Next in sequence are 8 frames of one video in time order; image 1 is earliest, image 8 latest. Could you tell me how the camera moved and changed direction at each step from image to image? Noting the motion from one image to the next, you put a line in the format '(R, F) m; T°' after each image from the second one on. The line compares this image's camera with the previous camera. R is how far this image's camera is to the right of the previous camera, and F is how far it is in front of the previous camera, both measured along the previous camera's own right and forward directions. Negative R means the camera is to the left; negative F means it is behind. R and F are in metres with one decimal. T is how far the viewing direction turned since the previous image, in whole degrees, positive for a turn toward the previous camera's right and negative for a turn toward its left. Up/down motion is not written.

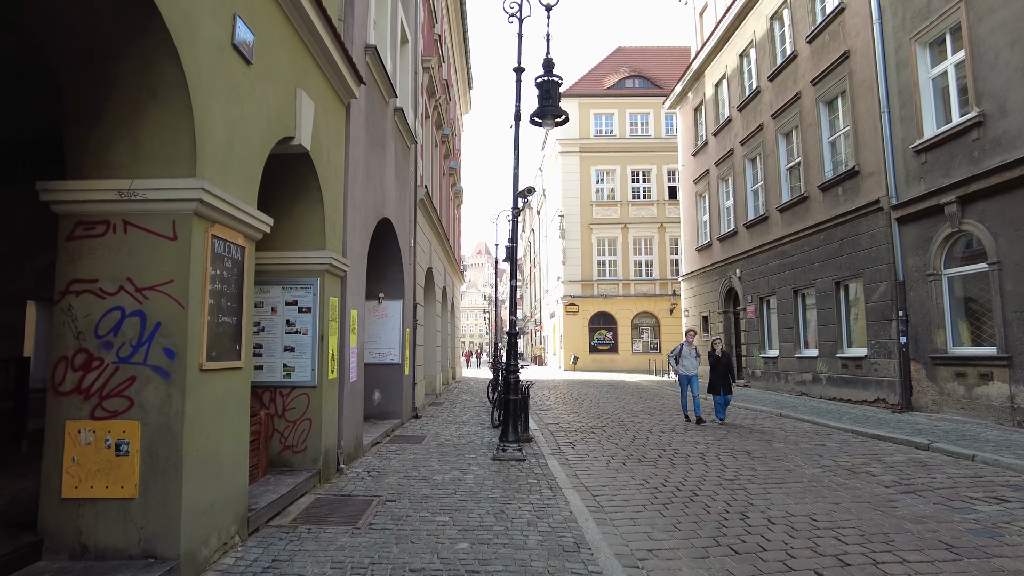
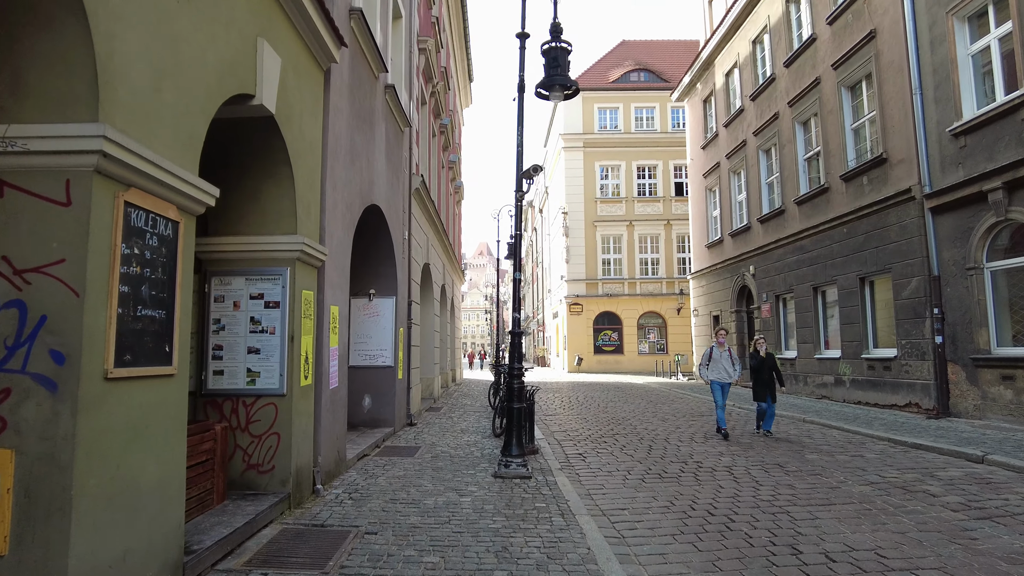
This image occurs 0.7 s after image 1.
(0.0, +1.0) m; 0°
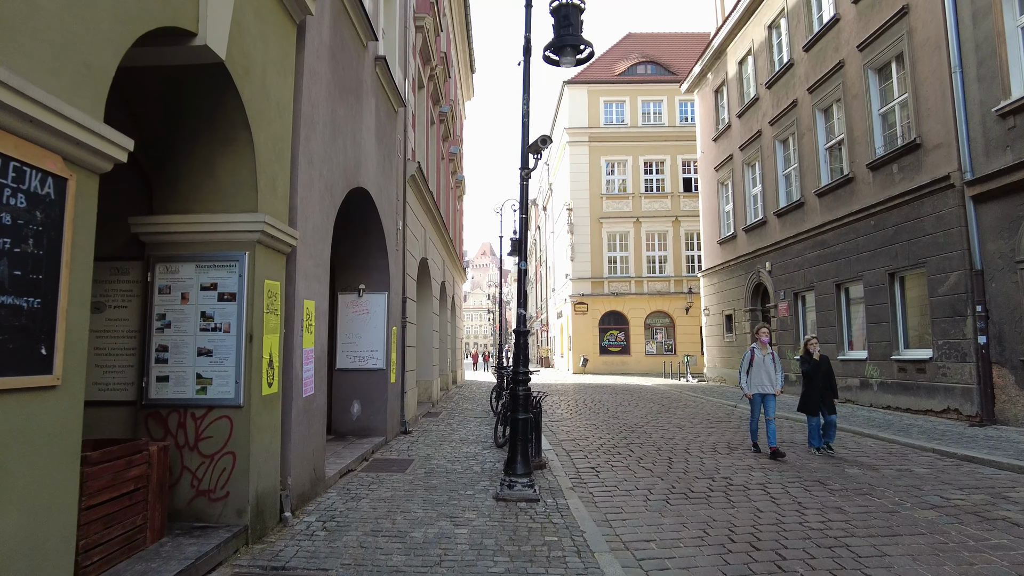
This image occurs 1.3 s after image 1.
(0.0, +1.0) m; 0°
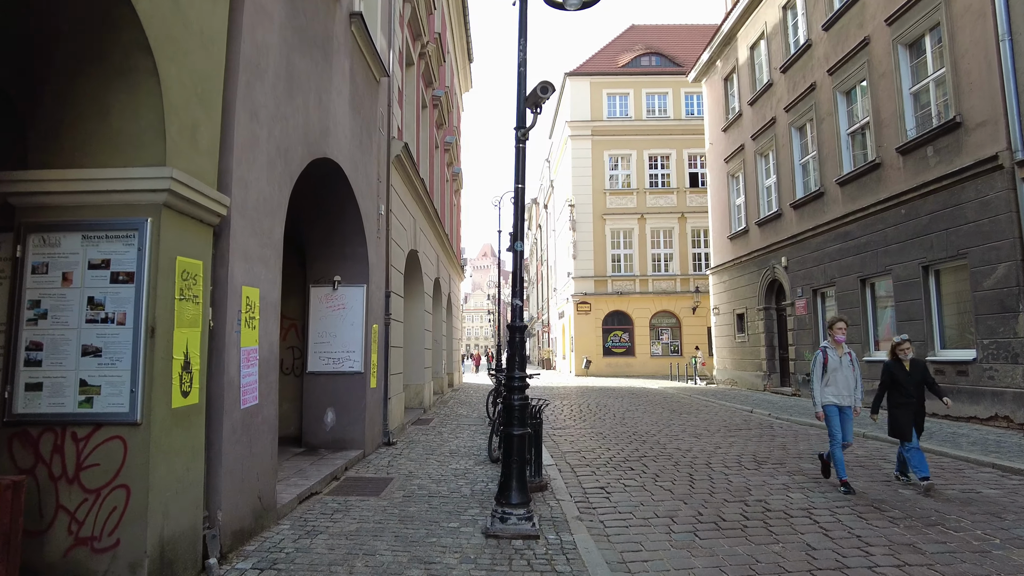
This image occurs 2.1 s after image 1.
(+0.1, +1.2) m; 0°
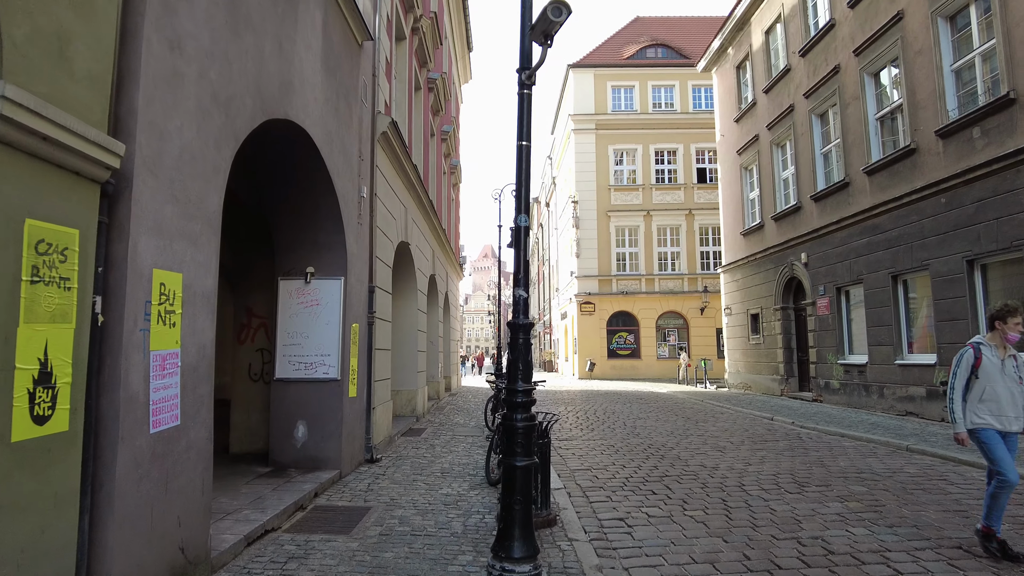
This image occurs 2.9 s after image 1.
(0.0, +1.2) m; 0°
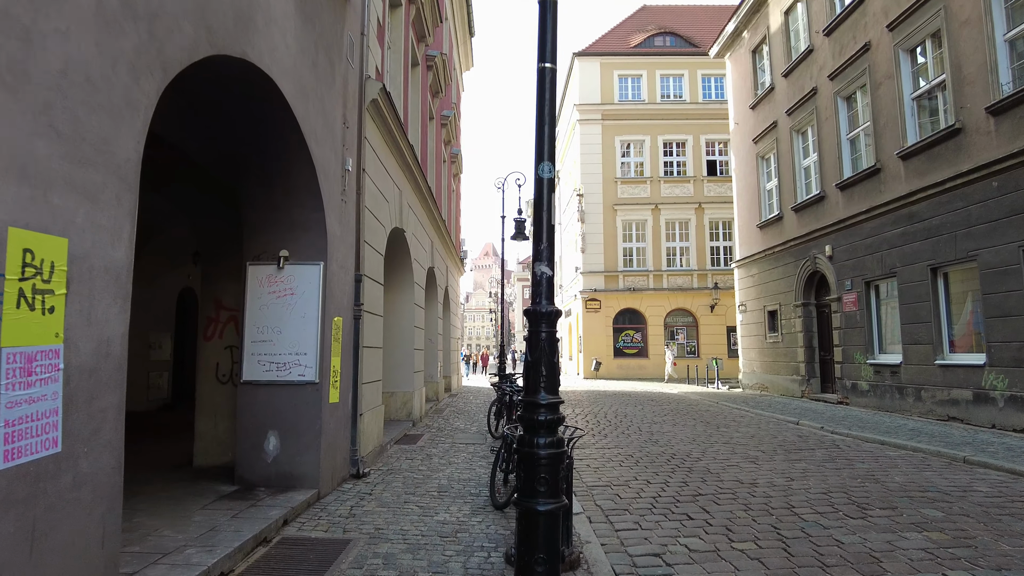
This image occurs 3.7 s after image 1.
(-0.1, +1.1) m; 0°
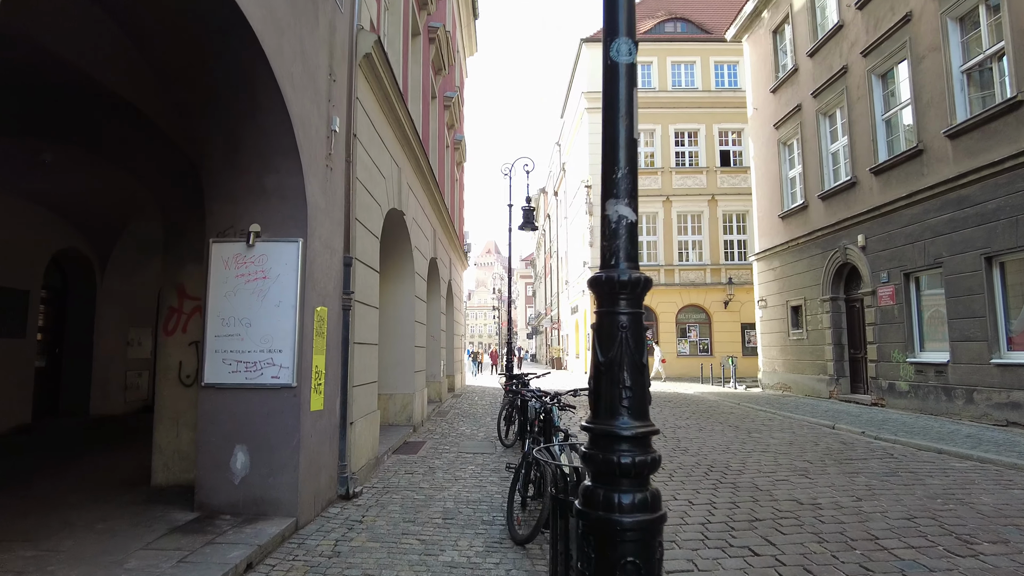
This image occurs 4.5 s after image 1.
(-0.1, +1.1) m; 0°
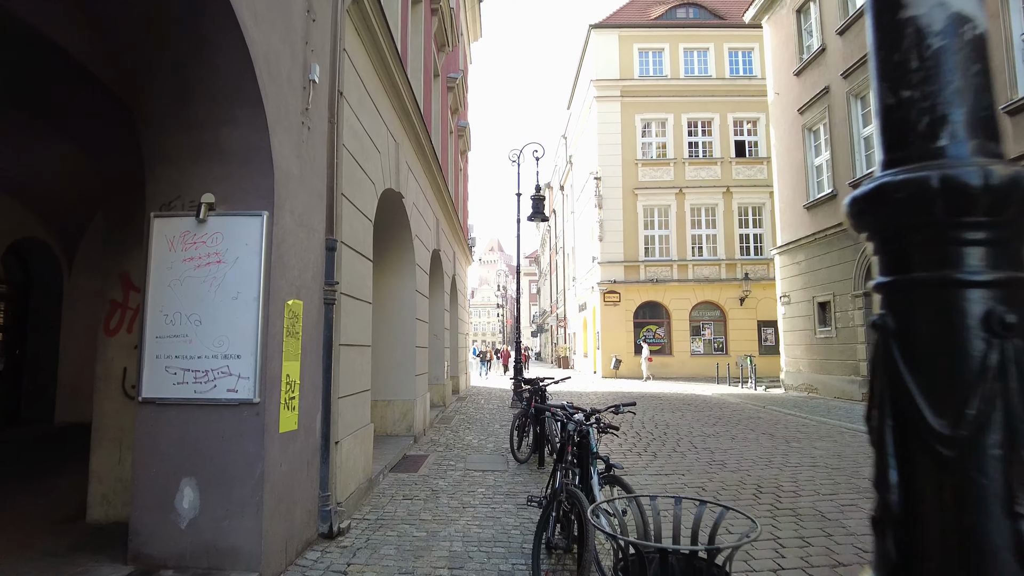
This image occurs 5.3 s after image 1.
(-0.1, +1.1) m; 0°
